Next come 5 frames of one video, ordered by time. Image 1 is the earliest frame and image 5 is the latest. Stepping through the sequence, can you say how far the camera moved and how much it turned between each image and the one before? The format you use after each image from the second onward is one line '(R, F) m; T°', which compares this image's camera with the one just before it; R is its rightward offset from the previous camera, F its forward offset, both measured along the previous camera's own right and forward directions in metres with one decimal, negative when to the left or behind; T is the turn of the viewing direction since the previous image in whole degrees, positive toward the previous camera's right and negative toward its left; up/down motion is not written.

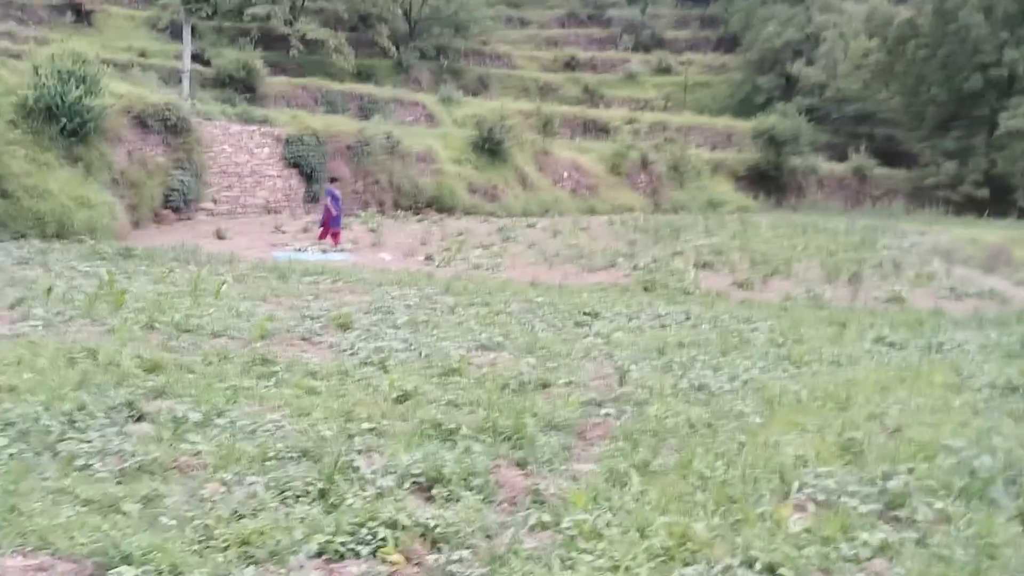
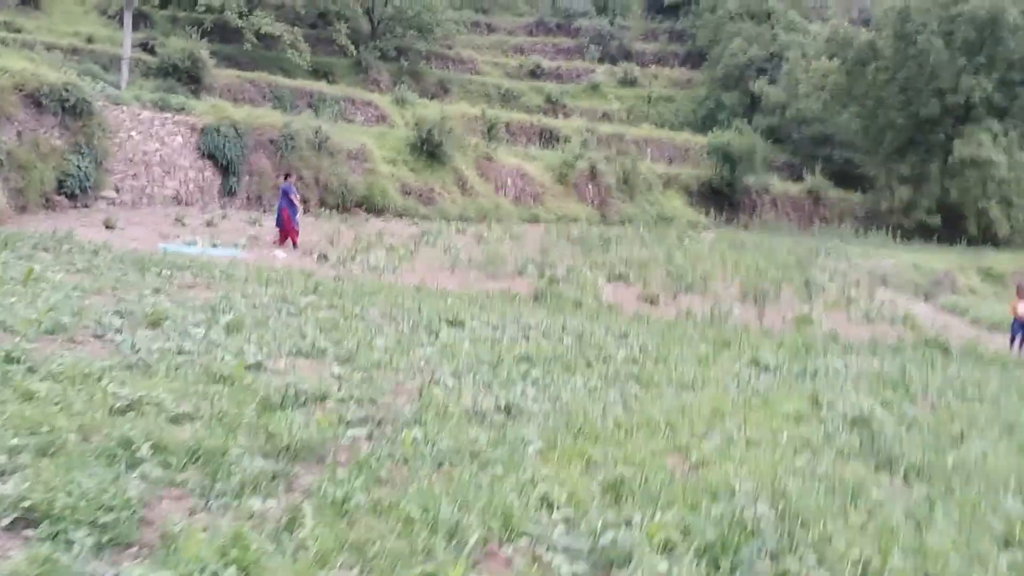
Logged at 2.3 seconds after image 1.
(+1.1, +0.7) m; +2°
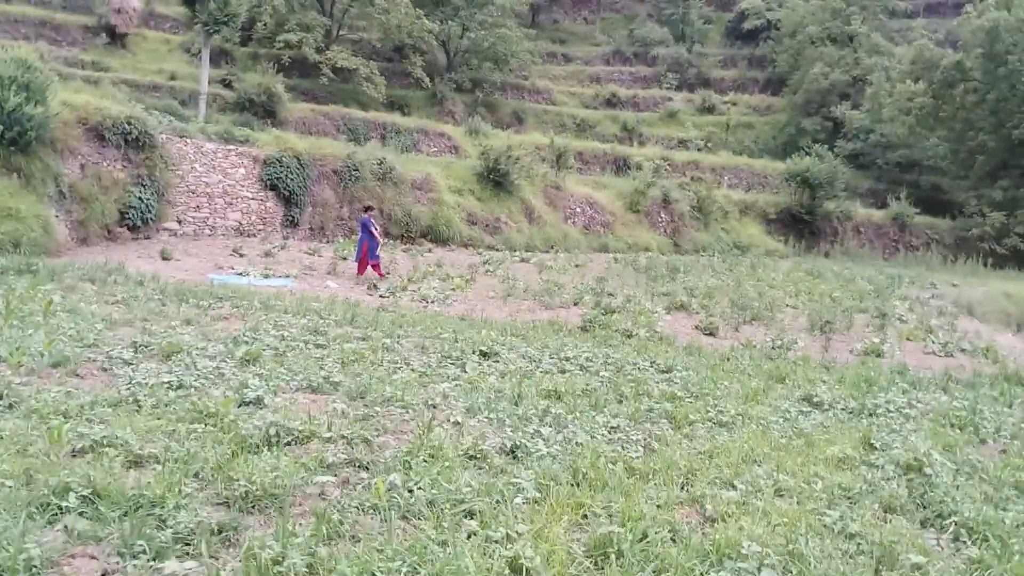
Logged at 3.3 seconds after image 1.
(+0.4, +0.5) m; -5°
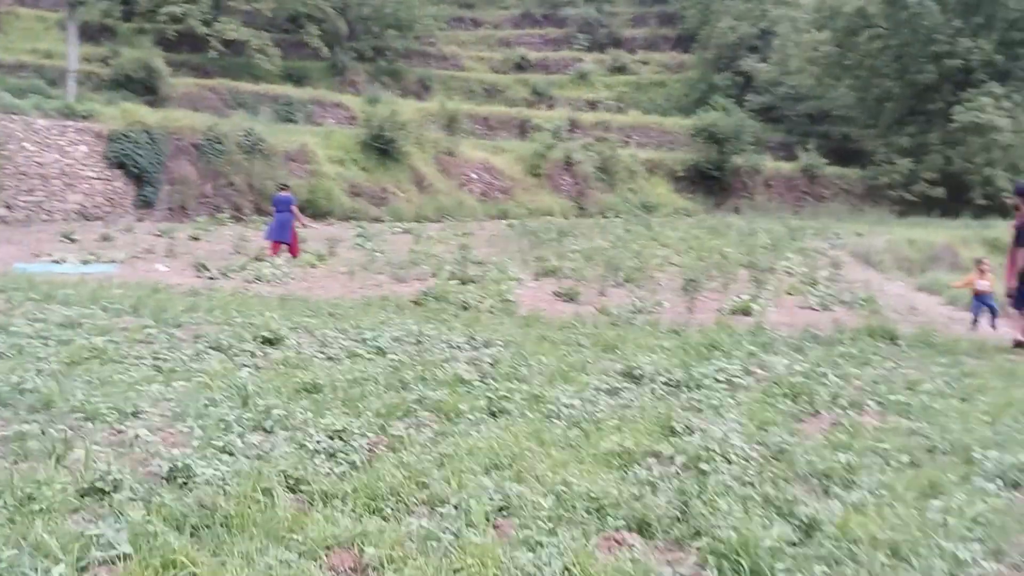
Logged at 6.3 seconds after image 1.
(+1.2, +1.2) m; +4°
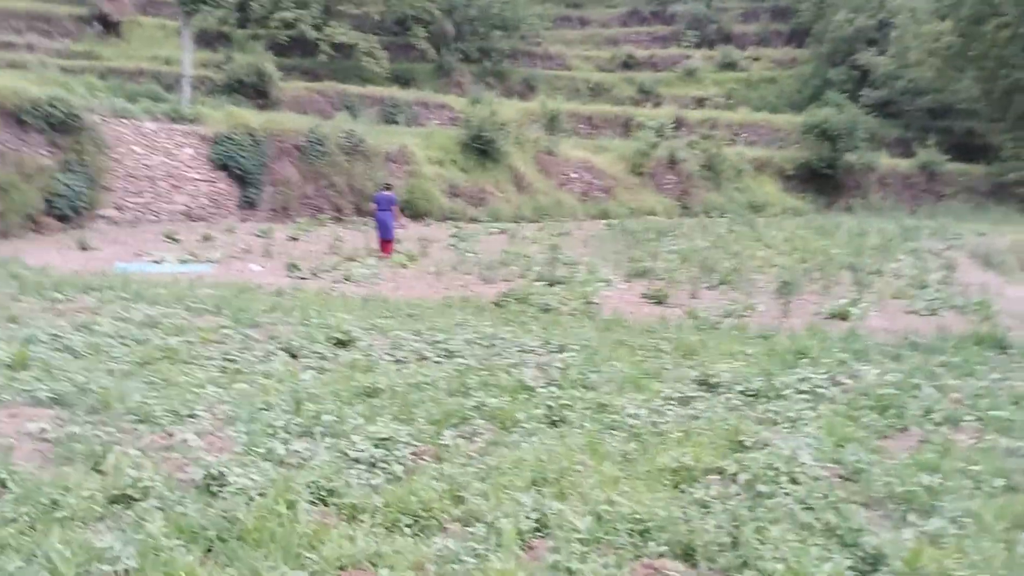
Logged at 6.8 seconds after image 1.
(+0.3, +0.3) m; -6°
